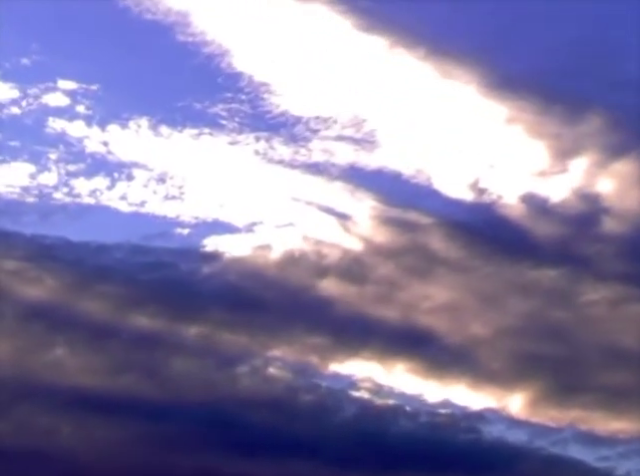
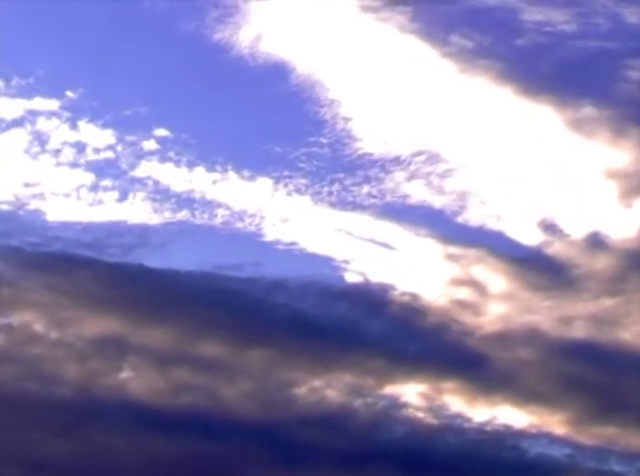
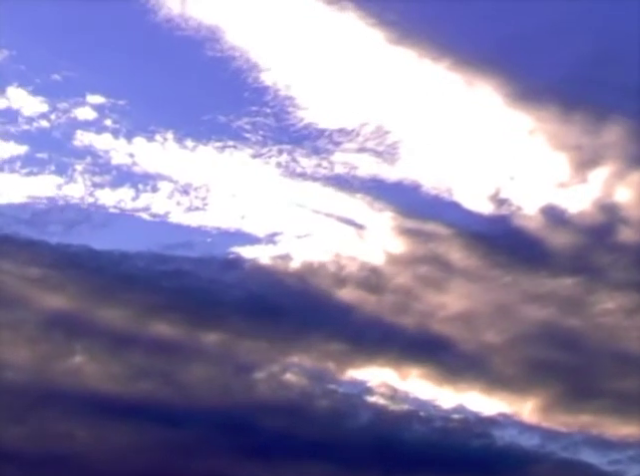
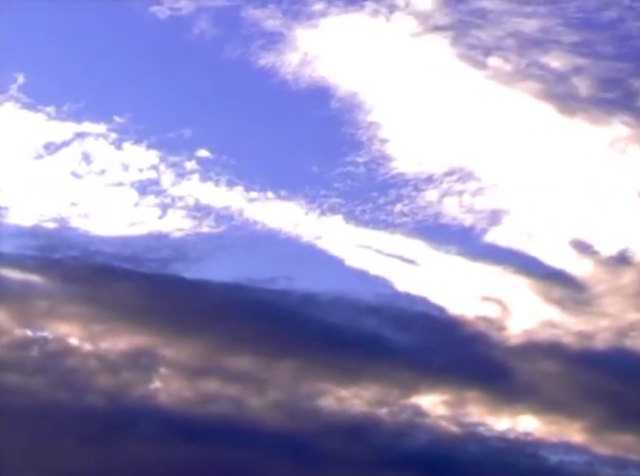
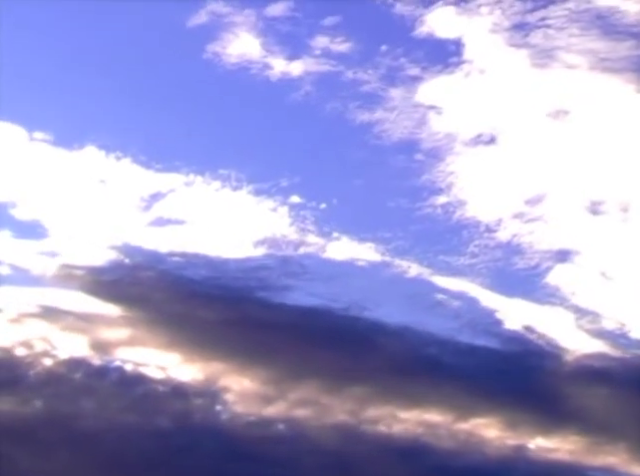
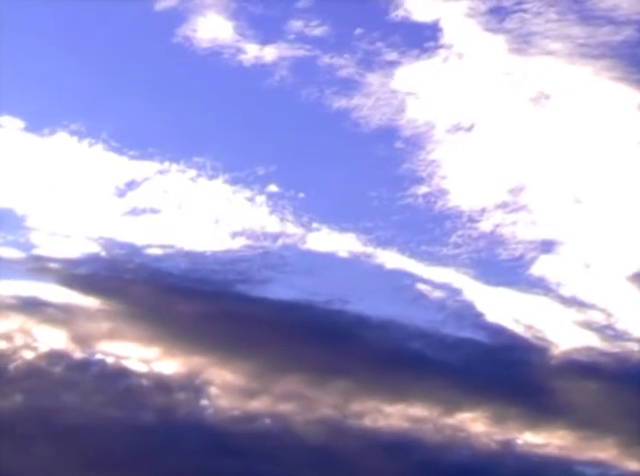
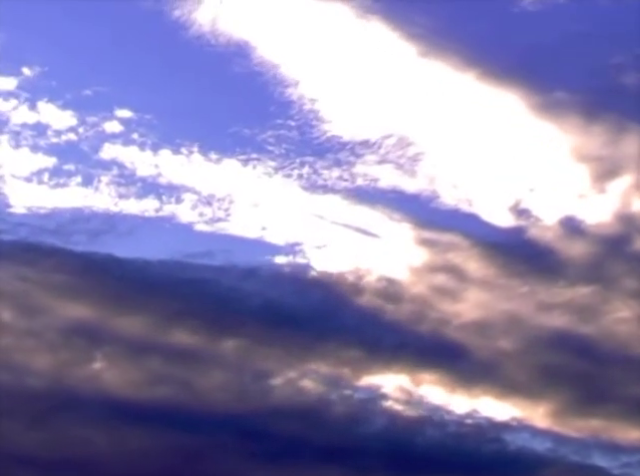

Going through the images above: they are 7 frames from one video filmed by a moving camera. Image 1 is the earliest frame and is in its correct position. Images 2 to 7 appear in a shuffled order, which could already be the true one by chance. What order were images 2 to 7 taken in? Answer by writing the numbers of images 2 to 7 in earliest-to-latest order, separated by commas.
3, 7, 2, 4, 6, 5
